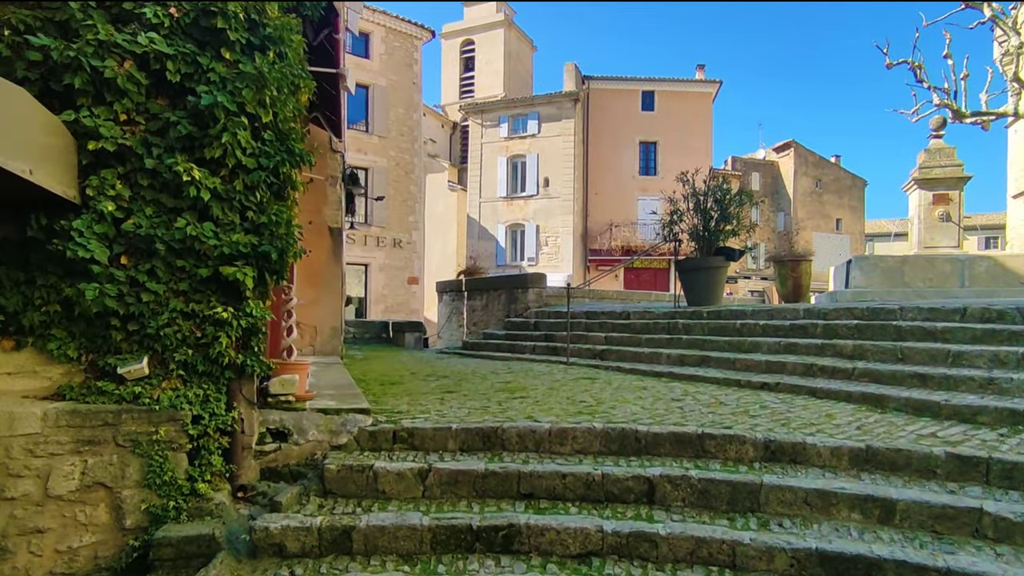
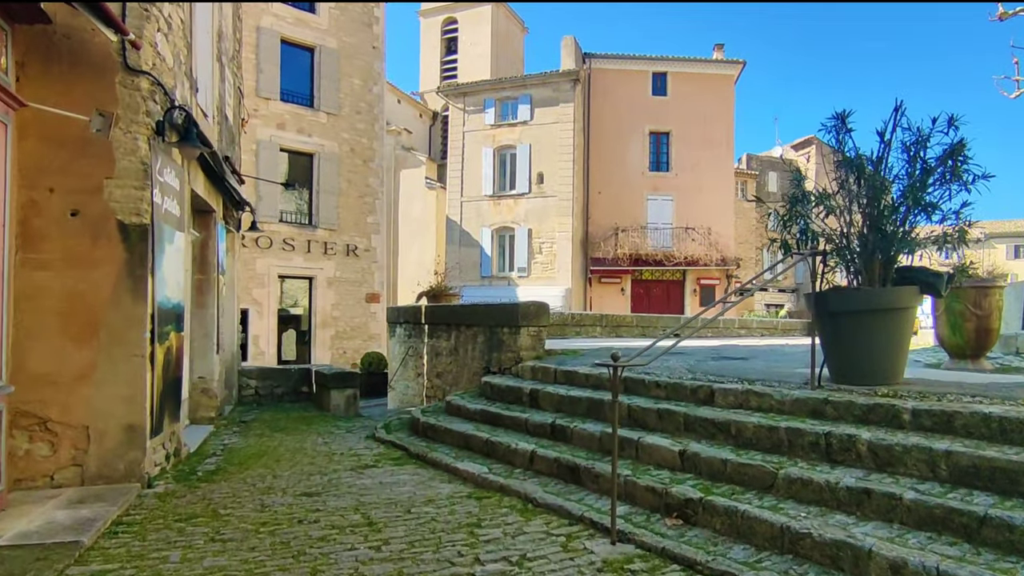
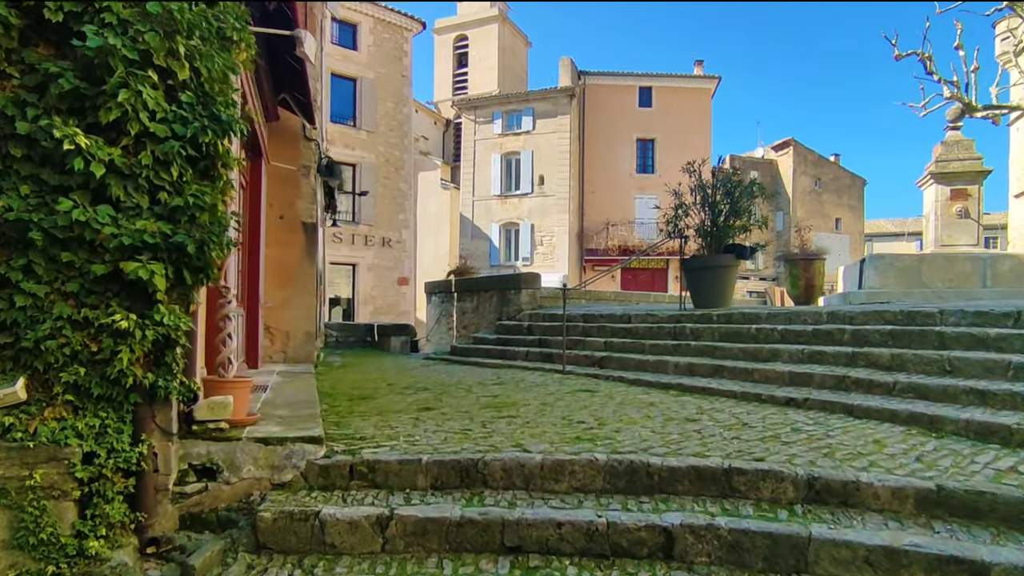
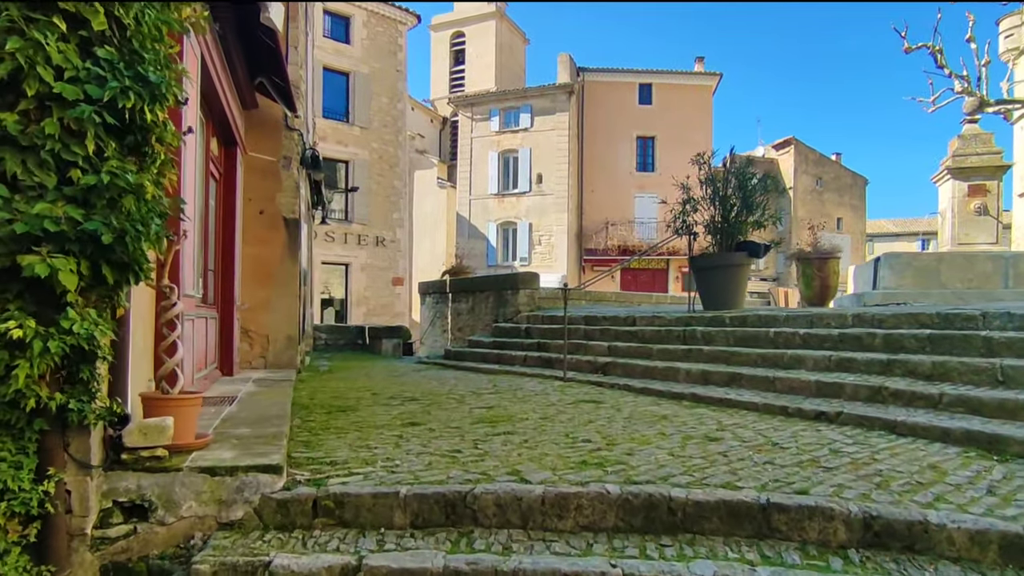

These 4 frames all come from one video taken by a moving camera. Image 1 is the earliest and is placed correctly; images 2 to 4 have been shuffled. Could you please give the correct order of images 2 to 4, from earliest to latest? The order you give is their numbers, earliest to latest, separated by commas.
3, 4, 2
